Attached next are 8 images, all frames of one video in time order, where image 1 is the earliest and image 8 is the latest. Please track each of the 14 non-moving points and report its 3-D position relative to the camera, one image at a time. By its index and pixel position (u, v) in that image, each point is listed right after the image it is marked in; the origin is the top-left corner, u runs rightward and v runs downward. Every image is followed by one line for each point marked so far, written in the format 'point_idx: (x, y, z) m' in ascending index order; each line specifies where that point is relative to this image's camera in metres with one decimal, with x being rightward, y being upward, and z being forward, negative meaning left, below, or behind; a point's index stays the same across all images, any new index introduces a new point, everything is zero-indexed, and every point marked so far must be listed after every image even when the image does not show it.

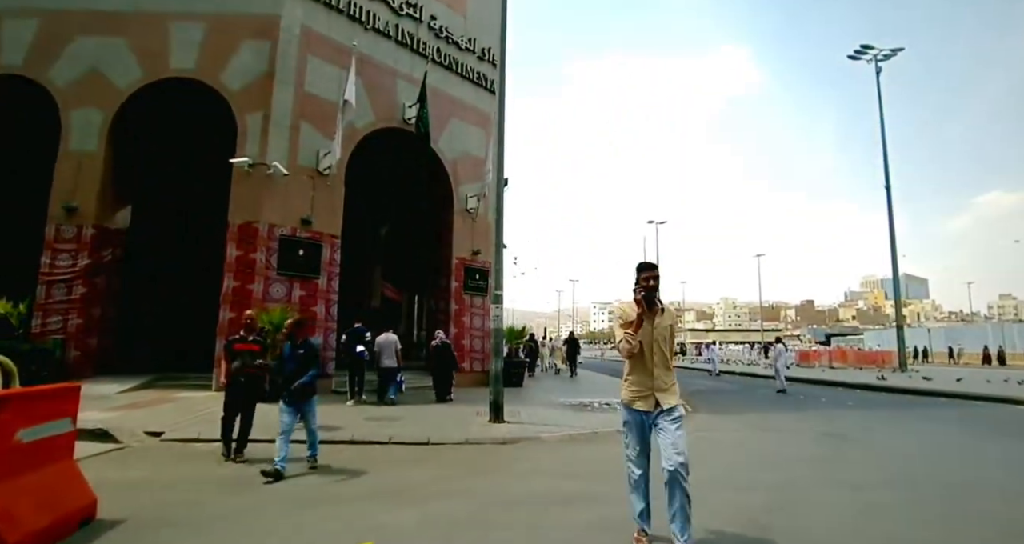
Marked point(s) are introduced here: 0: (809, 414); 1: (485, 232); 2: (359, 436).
0: (+7.5, -3.5, +14.2) m
1: (-0.9, +1.3, +19.5) m
2: (-2.5, -2.7, +9.2) m
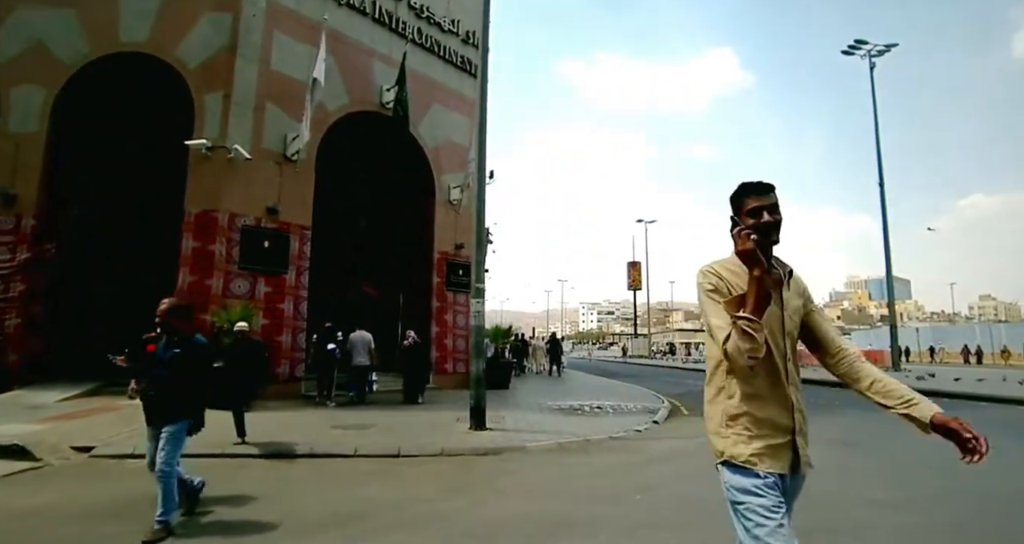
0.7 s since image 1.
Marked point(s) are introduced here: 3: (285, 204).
0: (+7.1, -3.4, +13.3) m
1: (-1.4, +1.5, +18.4) m
2: (-2.8, -2.6, +8.0) m
3: (-5.5, +1.7, +13.6) m
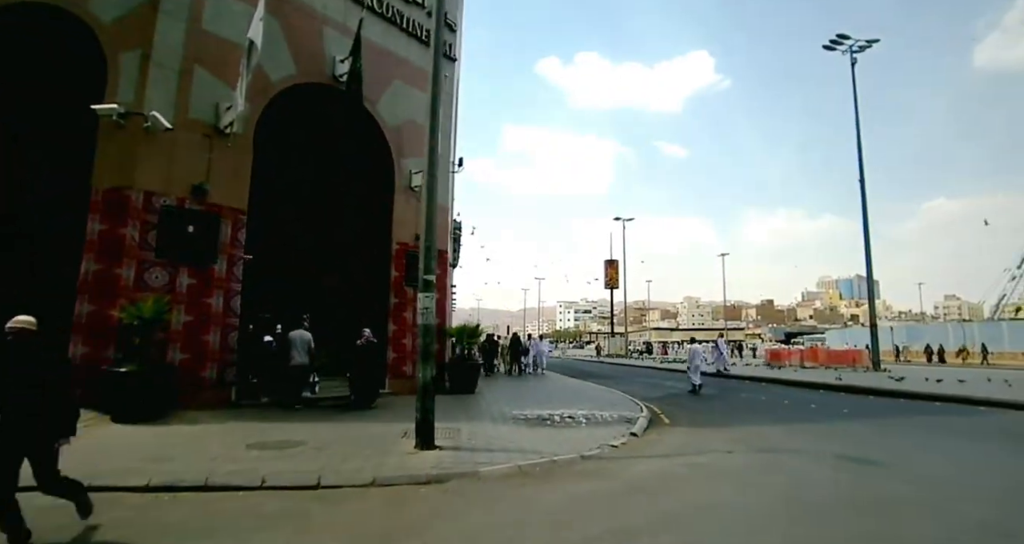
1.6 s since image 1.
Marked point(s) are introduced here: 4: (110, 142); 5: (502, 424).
0: (+6.3, -3.3, +12.1) m
1: (-2.4, +1.7, +16.8) m
2: (-3.4, -2.4, +6.4) m
3: (-6.3, +1.9, +11.9) m
4: (-7.8, +2.5, +10.8) m
5: (-0.2, -2.9, +10.5) m
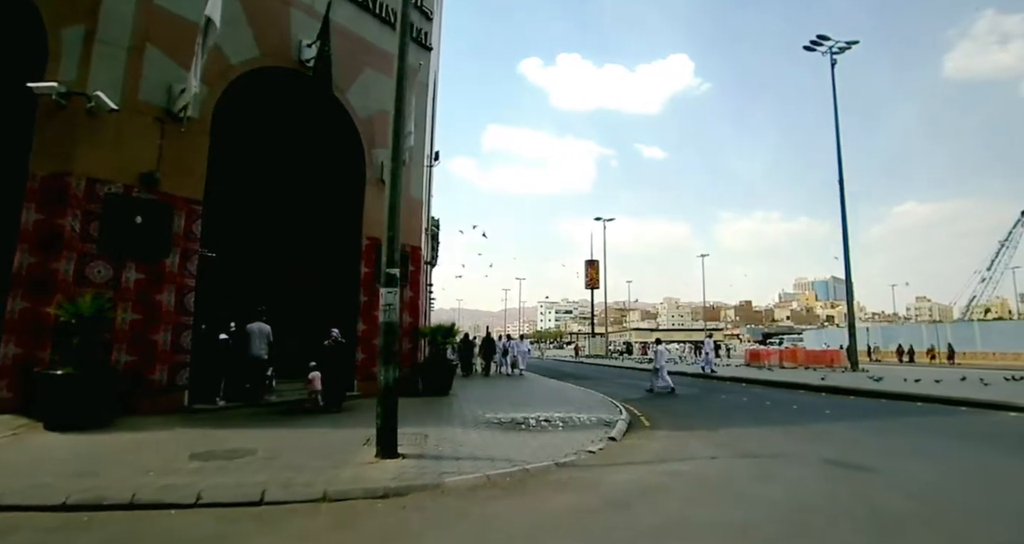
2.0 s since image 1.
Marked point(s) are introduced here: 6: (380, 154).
0: (+5.7, -3.2, +11.7) m
1: (-3.1, +1.8, +16.1) m
2: (-3.7, -2.3, +5.7) m
3: (-6.8, +2.0, +11.1) m
4: (-8.3, +2.6, +10.0) m
5: (-0.7, -2.8, +9.9) m
6: (-3.6, +3.2, +15.2) m
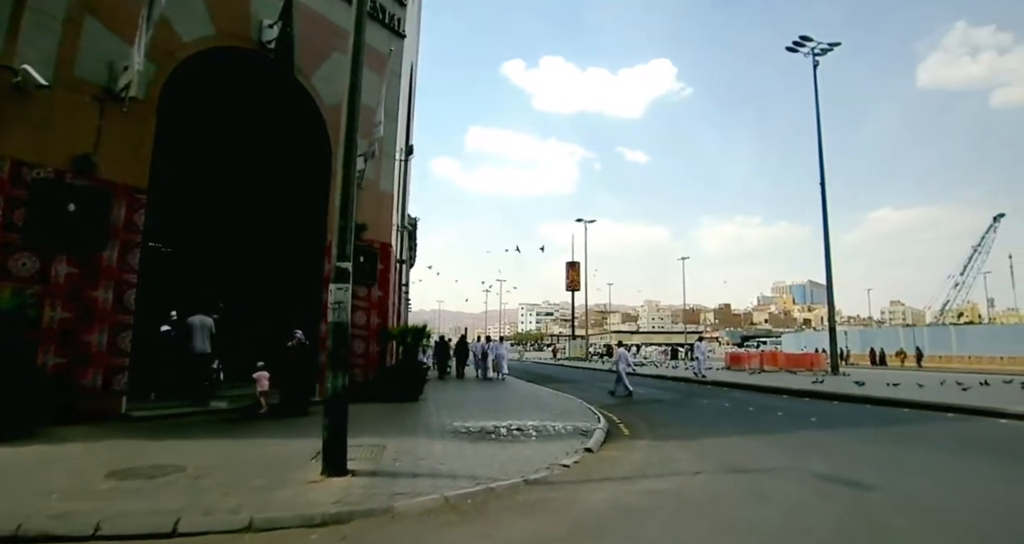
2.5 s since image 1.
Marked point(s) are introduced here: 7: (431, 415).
0: (+5.2, -3.2, +11.1) m
1: (-3.8, +1.8, +15.3) m
2: (-4.1, -2.2, +4.8) m
3: (-7.4, +2.1, +10.1) m
4: (-8.8, +2.8, +8.9) m
5: (-1.2, -2.7, +9.1) m
6: (-4.3, +3.3, +14.4) m
7: (-1.7, -3.0, +11.6) m
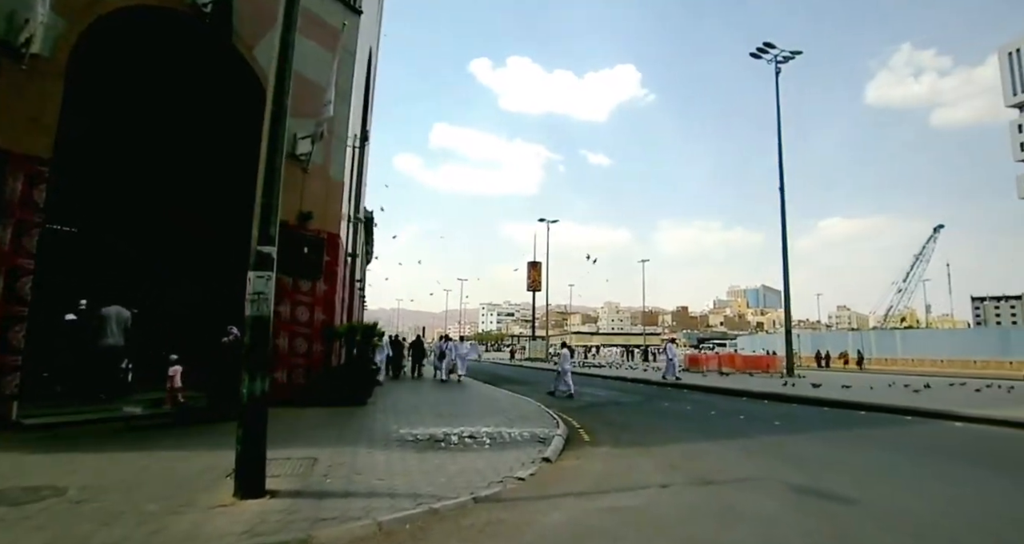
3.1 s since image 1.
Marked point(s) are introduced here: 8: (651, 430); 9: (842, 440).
0: (+4.3, -3.2, +10.6) m
1: (-4.8, +2.0, +14.2) m
2: (-4.5, -2.0, +3.7) m
3: (-8.1, +2.3, +8.8) m
4: (-9.4, +3.0, +7.5) m
5: (-1.9, -2.6, +8.2) m
6: (-5.3, +3.5, +13.2) m
7: (-2.6, -2.8, +10.6) m
8: (+2.8, -3.2, +11.2) m
9: (+6.4, -3.3, +10.7) m
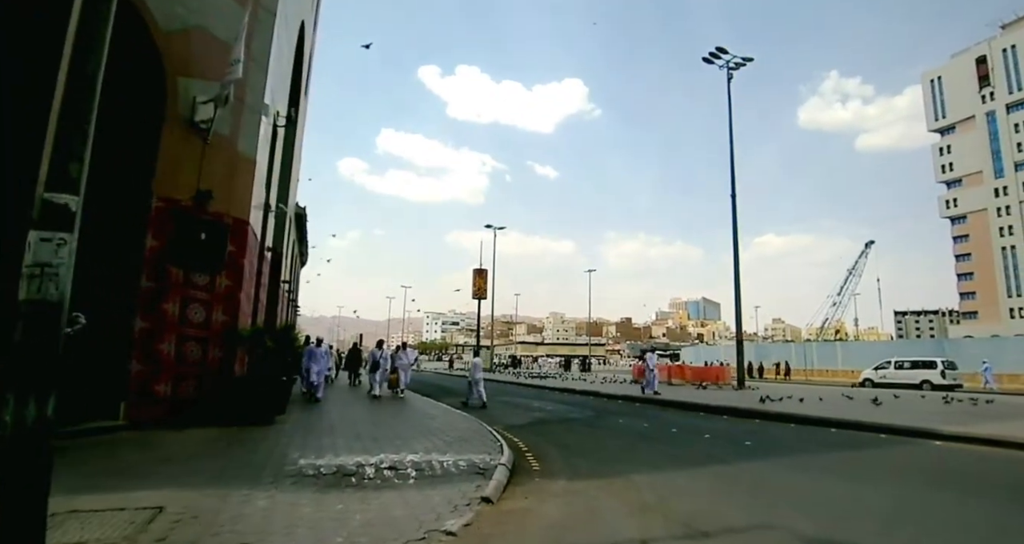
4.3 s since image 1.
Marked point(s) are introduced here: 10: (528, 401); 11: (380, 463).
0: (+3.2, -3.1, +9.1) m
1: (-6.1, +2.2, +11.9) m
2: (-4.9, -1.7, +1.5) m
3: (-8.8, +2.7, +6.2) m
4: (-10.0, +3.4, +4.9) m
5: (-2.7, -2.4, +6.1) m
6: (-6.4, +3.7, +10.9) m
7: (-3.6, -2.7, +8.5) m
8: (+1.7, -3.1, +9.6) m
9: (+5.3, -3.3, +9.5) m
10: (+0.6, -4.6, +19.9) m
11: (-1.7, -2.5, +7.4) m
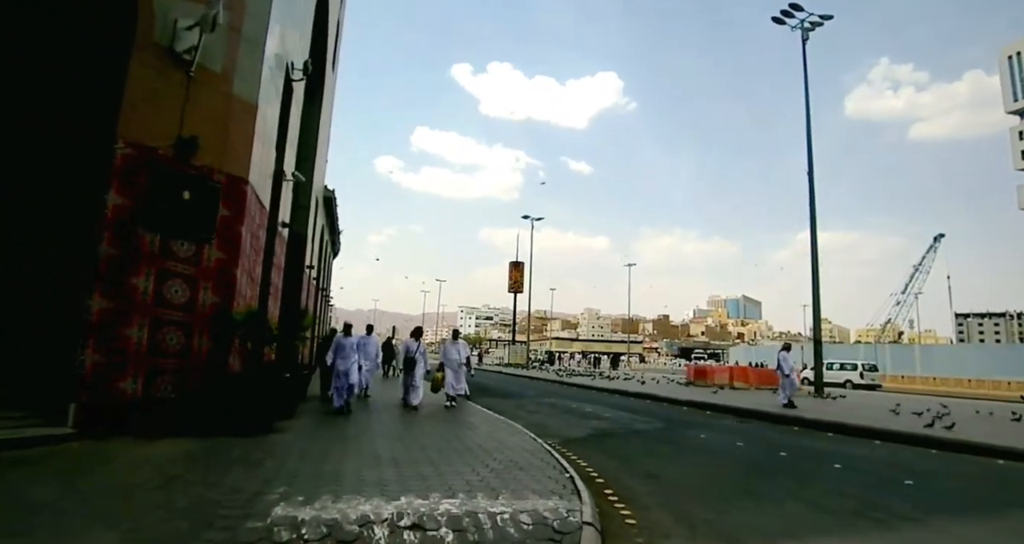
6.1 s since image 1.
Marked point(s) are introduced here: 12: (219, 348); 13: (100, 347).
0: (+4.1, -2.7, +6.2) m
1: (-5.0, +2.7, +9.5) m
2: (-4.4, -1.2, -0.9) m
3: (-8.0, +3.2, +4.0) m
4: (-9.3, +3.9, +2.7) m
5: (-2.0, -1.9, +3.6) m
6: (-5.3, +4.2, +8.6) m
7: (-2.8, -2.2, +6.0) m
8: (+2.6, -2.7, +6.8) m
9: (+6.2, -2.9, +6.5) m
10: (+2.1, -4.1, +17.1) m
11: (-1.0, -2.1, +4.8) m
12: (-5.0, -1.3, +9.5) m
13: (-5.7, -1.0, +7.7) m
